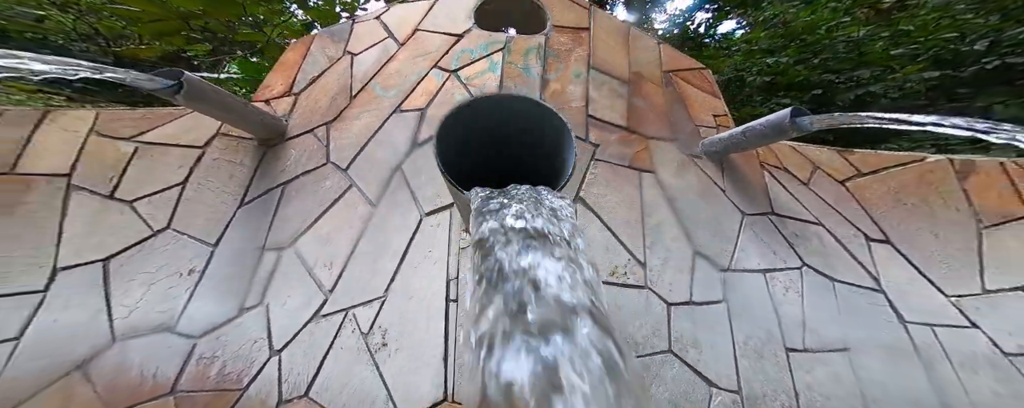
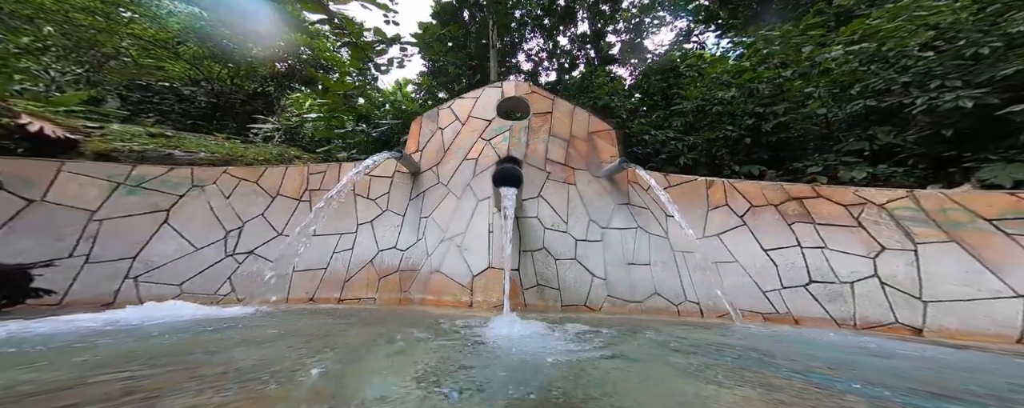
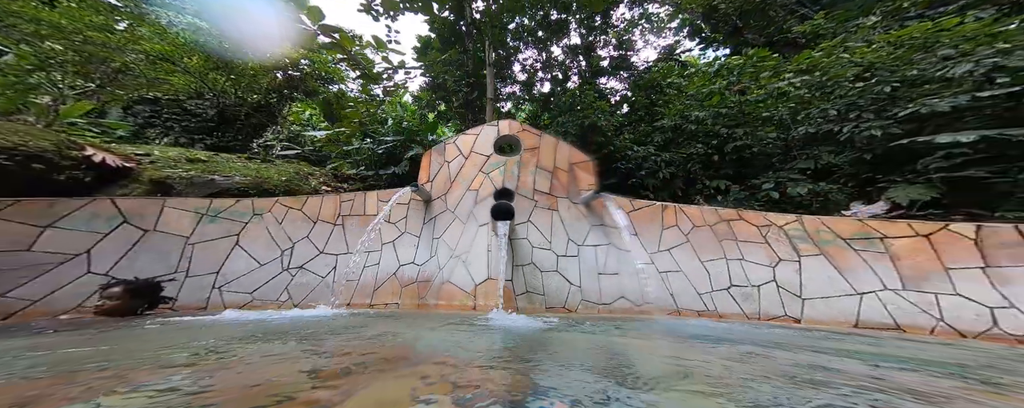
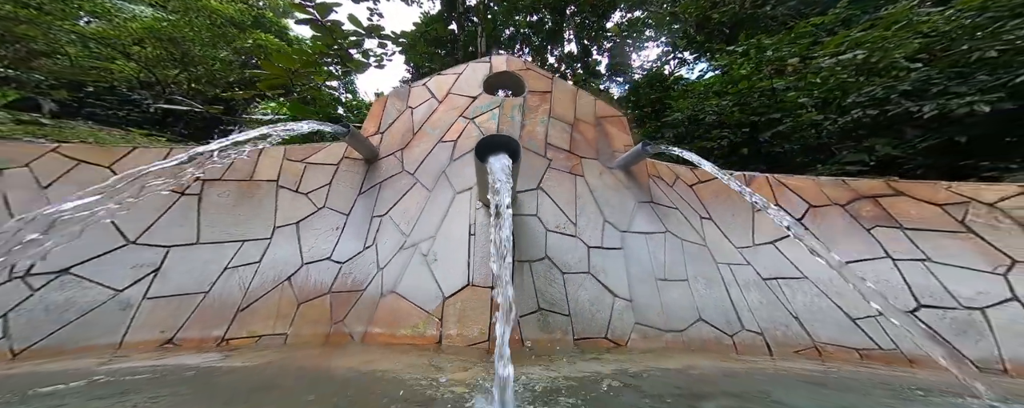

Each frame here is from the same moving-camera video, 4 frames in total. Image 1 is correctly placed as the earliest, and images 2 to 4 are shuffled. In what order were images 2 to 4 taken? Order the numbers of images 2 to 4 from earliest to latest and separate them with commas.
4, 2, 3
